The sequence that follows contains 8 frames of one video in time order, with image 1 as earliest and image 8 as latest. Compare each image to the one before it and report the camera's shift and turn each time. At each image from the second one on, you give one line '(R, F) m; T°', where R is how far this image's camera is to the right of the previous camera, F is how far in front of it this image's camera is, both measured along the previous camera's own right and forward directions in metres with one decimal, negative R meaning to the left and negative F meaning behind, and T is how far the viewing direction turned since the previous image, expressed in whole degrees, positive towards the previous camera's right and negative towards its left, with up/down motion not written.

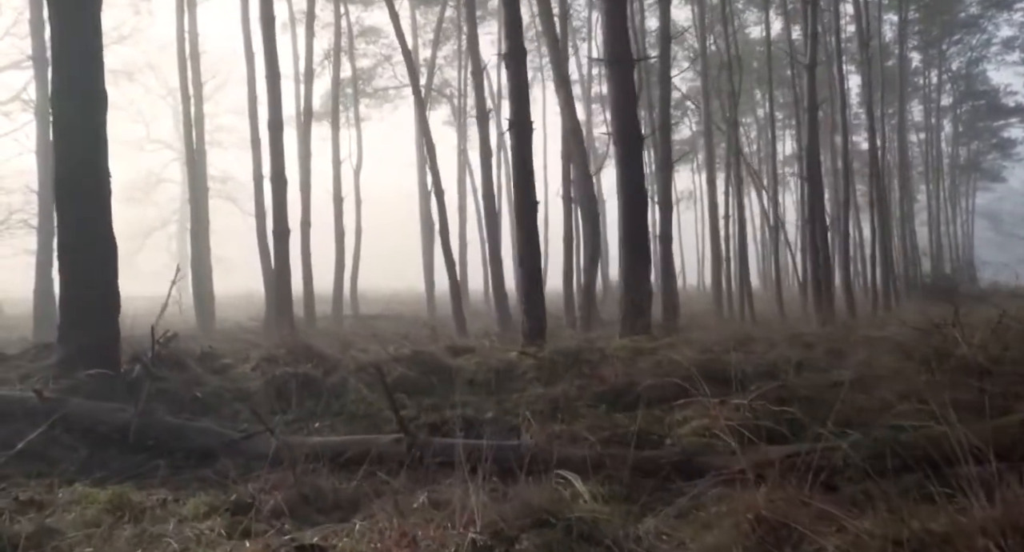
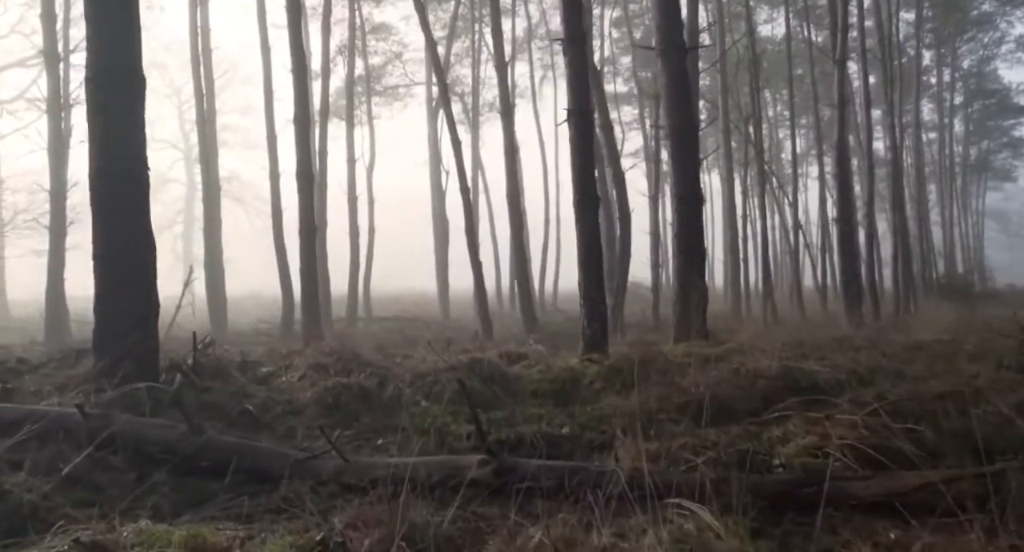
(-0.6, +0.7) m; 0°
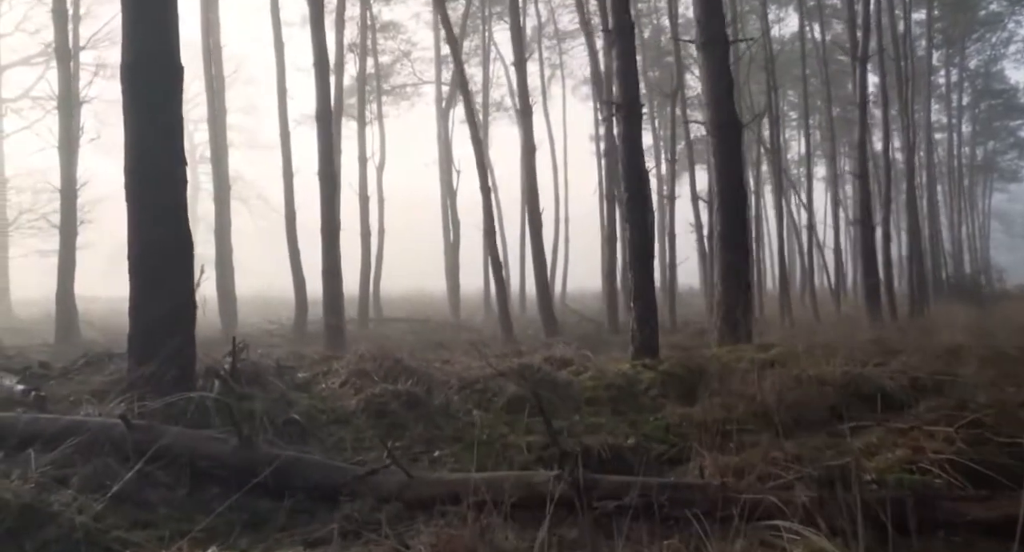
(-0.5, +0.4) m; 0°
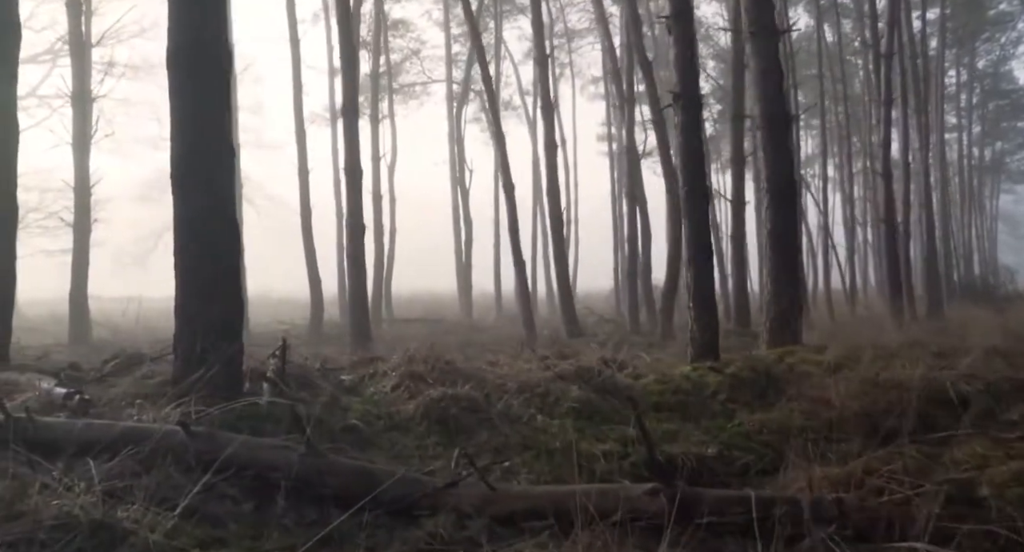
(-0.5, +0.4) m; 0°
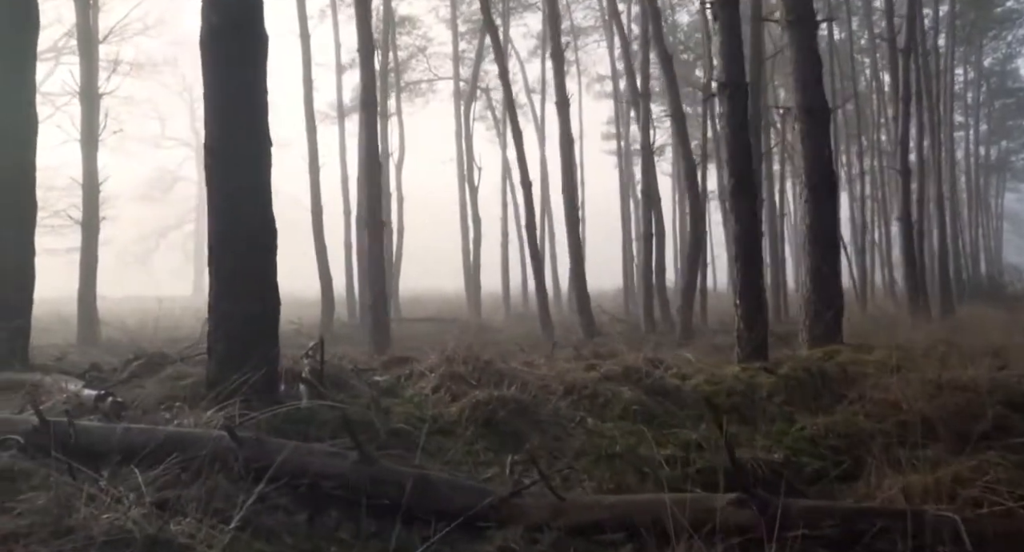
(-0.4, +0.3) m; 0°
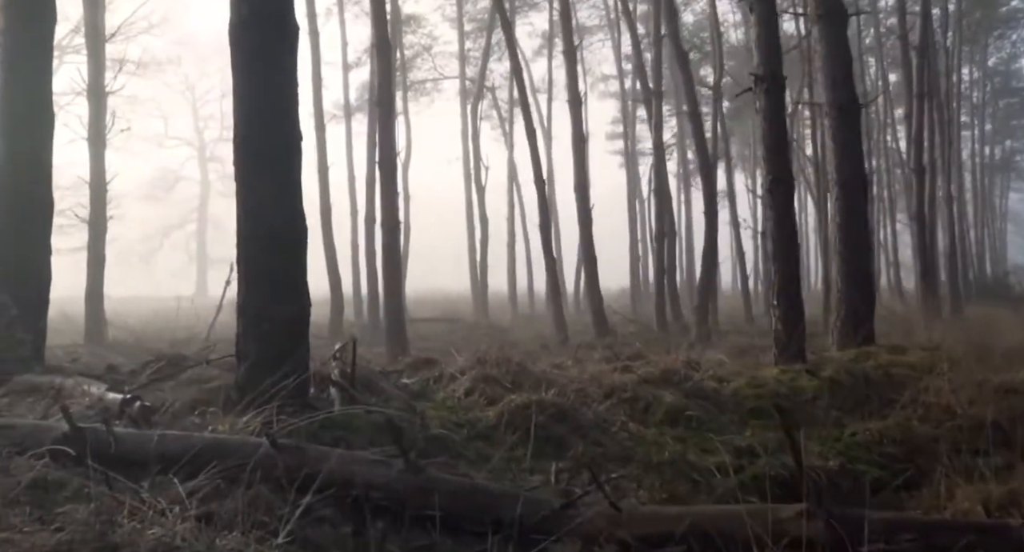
(-0.3, +0.2) m; 0°
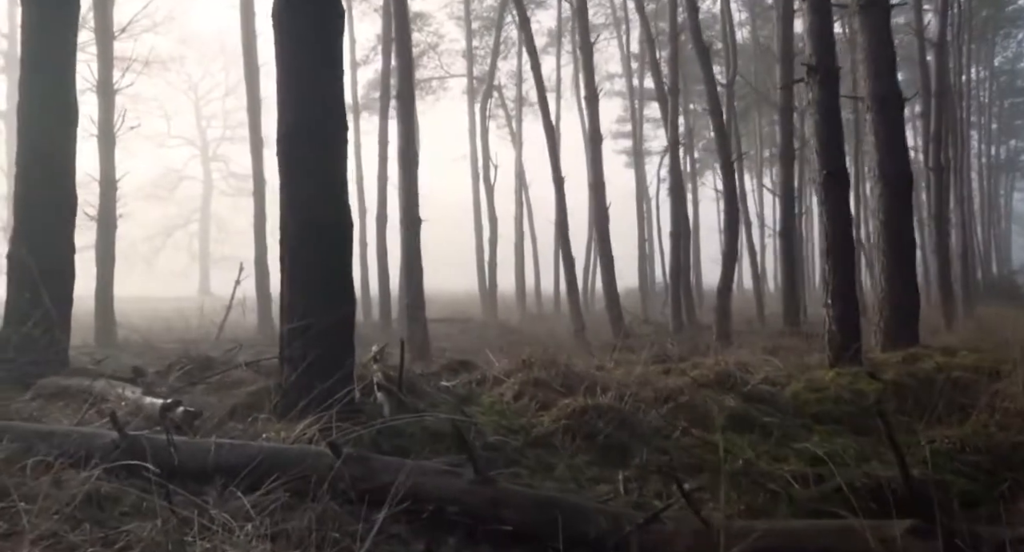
(-0.4, +0.3) m; 0°
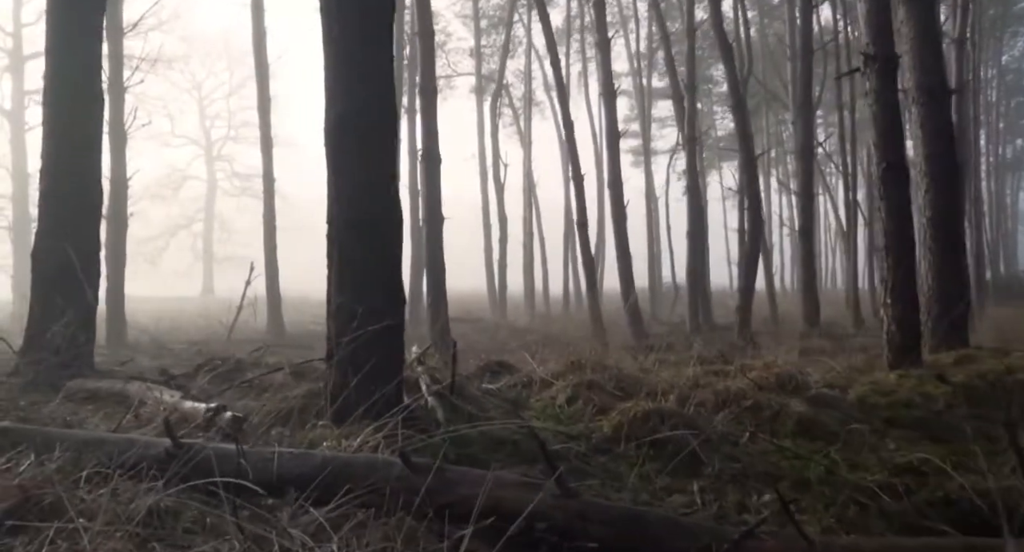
(-0.4, +0.3) m; 0°
